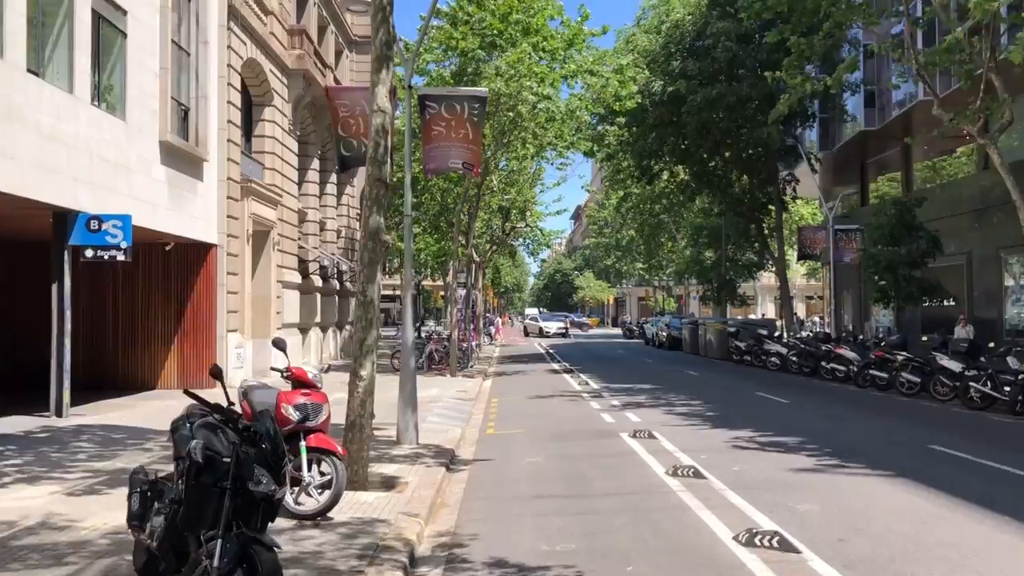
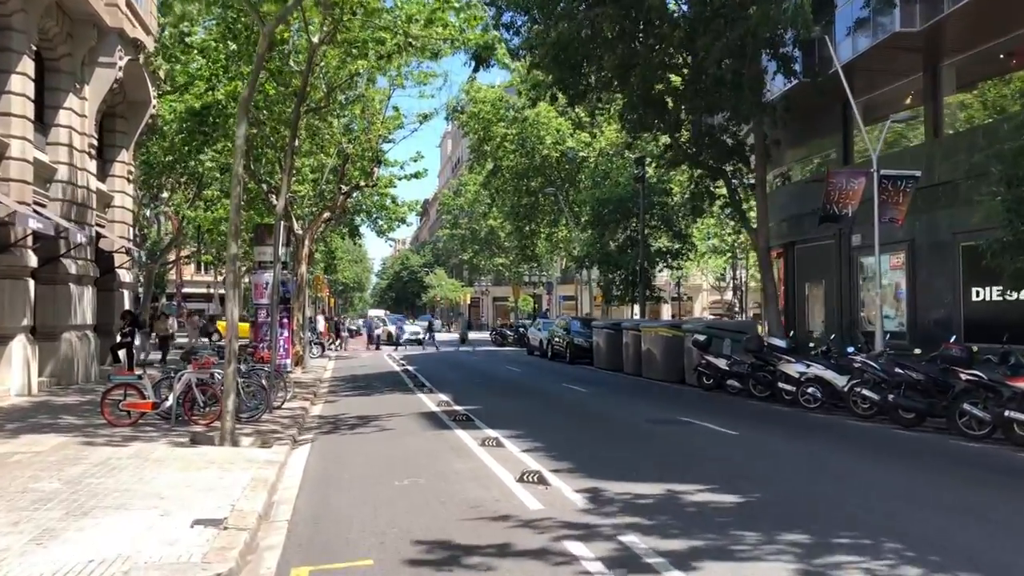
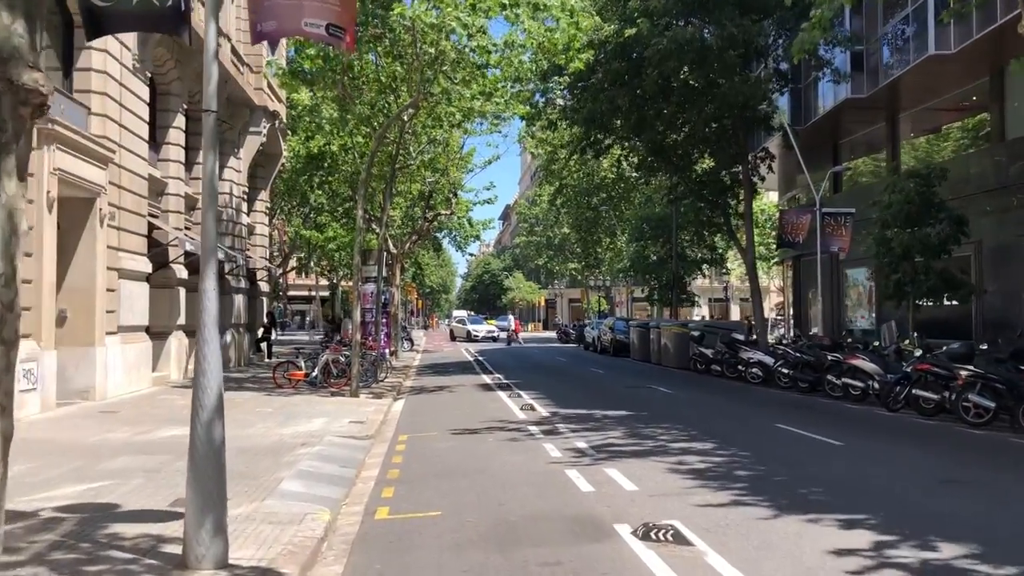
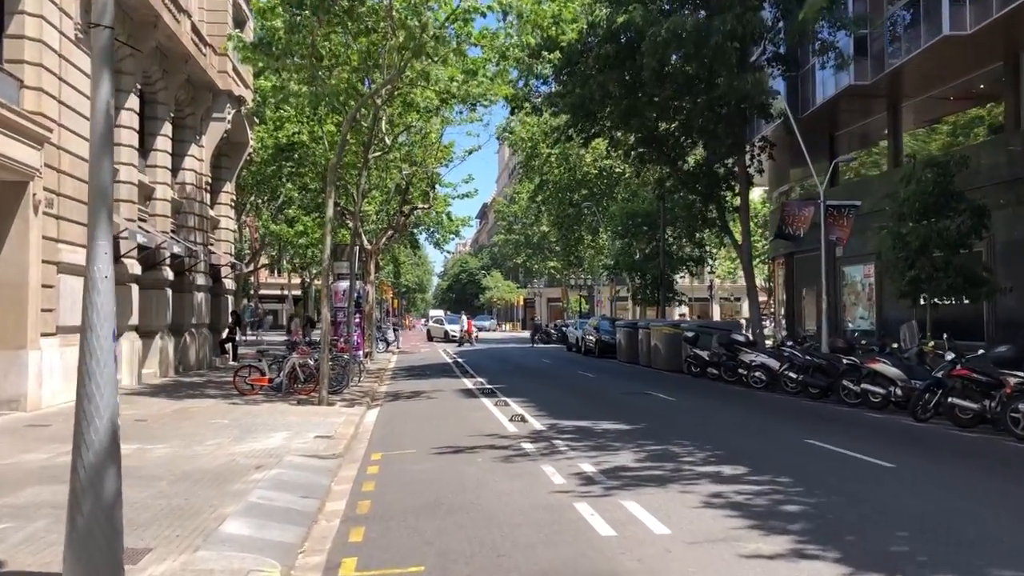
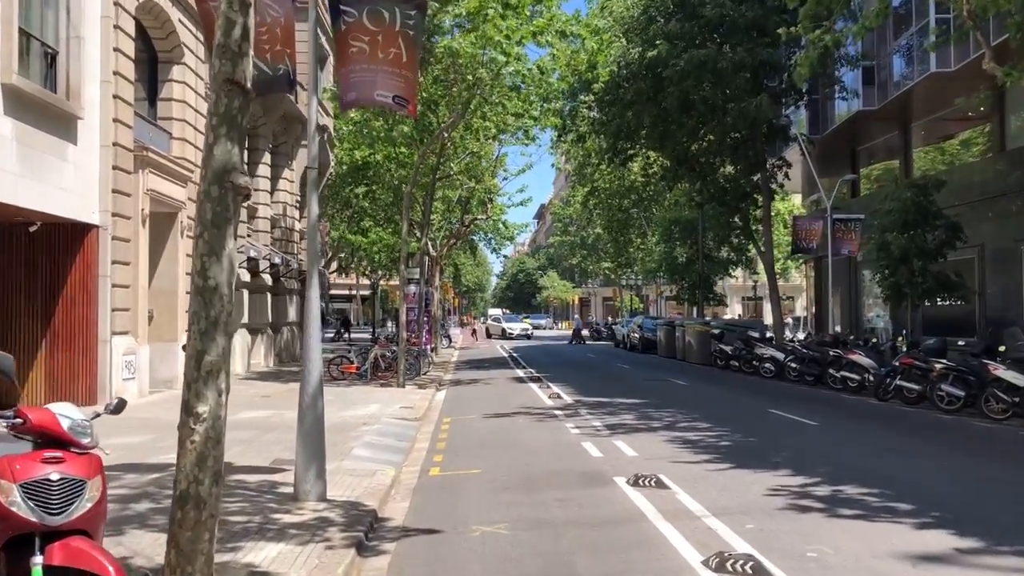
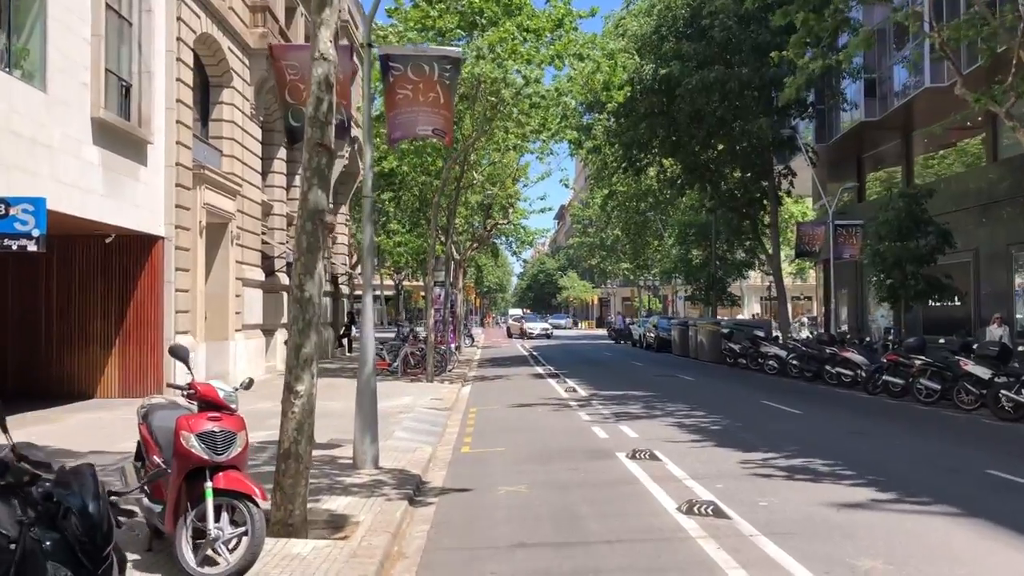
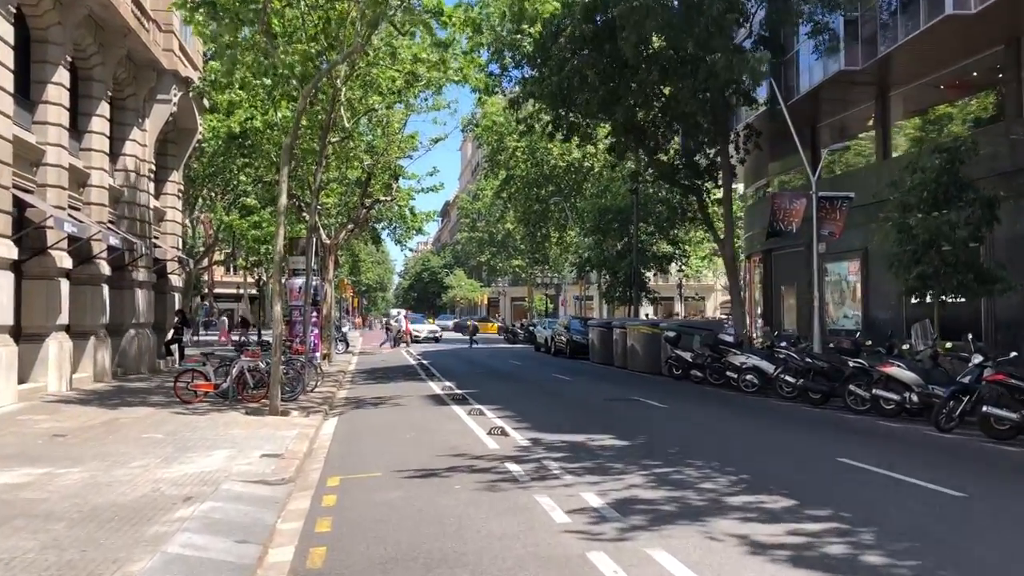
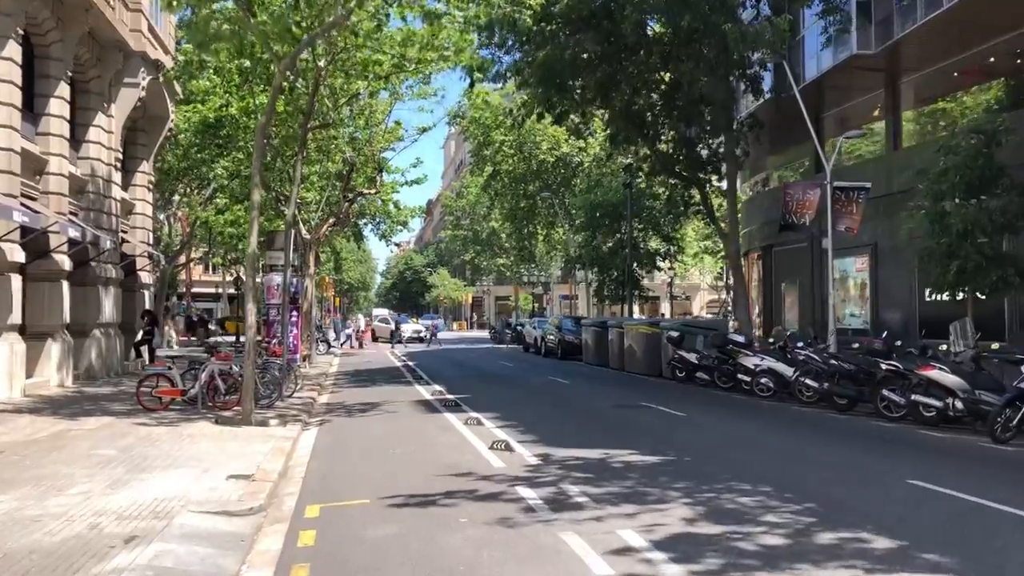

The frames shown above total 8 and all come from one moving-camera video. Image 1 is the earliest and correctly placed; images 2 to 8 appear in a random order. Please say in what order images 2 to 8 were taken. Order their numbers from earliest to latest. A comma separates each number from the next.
6, 5, 3, 4, 7, 8, 2
